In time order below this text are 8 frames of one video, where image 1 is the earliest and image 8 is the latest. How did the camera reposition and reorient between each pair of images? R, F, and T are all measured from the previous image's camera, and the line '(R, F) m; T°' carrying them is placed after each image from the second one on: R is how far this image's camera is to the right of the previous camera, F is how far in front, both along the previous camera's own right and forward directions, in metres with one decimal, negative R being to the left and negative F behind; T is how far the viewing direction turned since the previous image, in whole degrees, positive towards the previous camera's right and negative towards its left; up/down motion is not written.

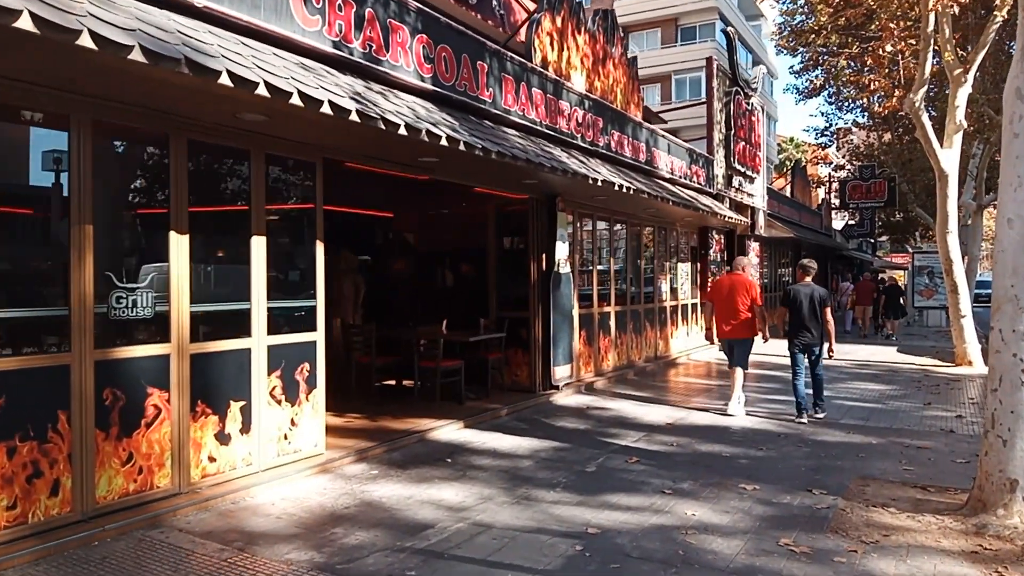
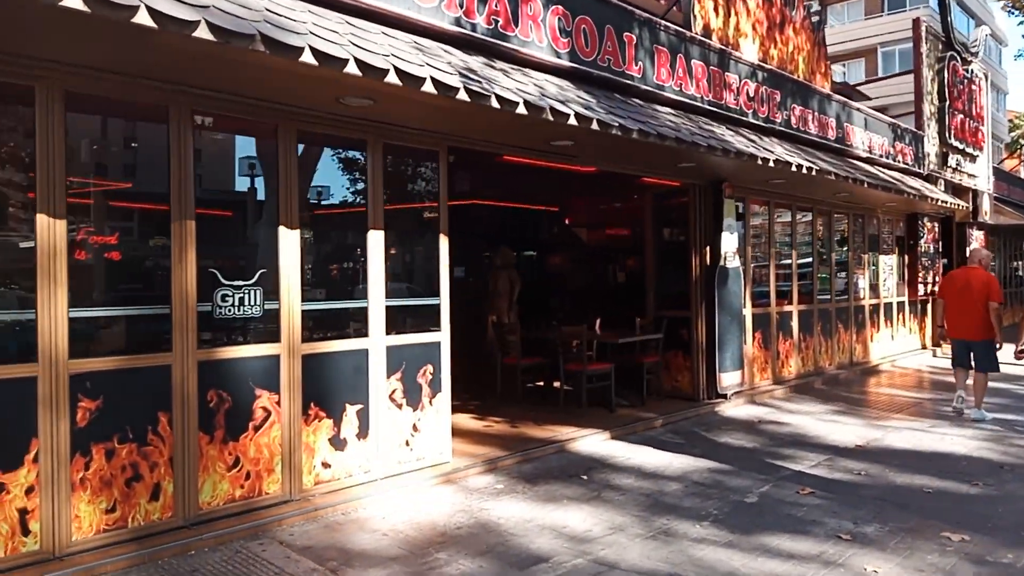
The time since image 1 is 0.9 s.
(+0.3, +0.7) m; -14°
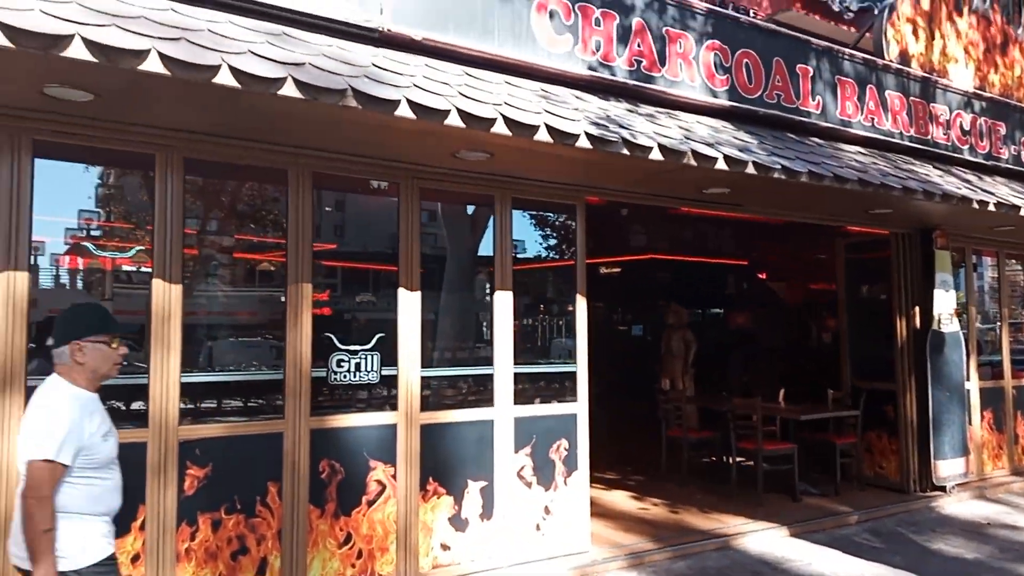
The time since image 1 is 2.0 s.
(+0.4, +0.6) m; -15°
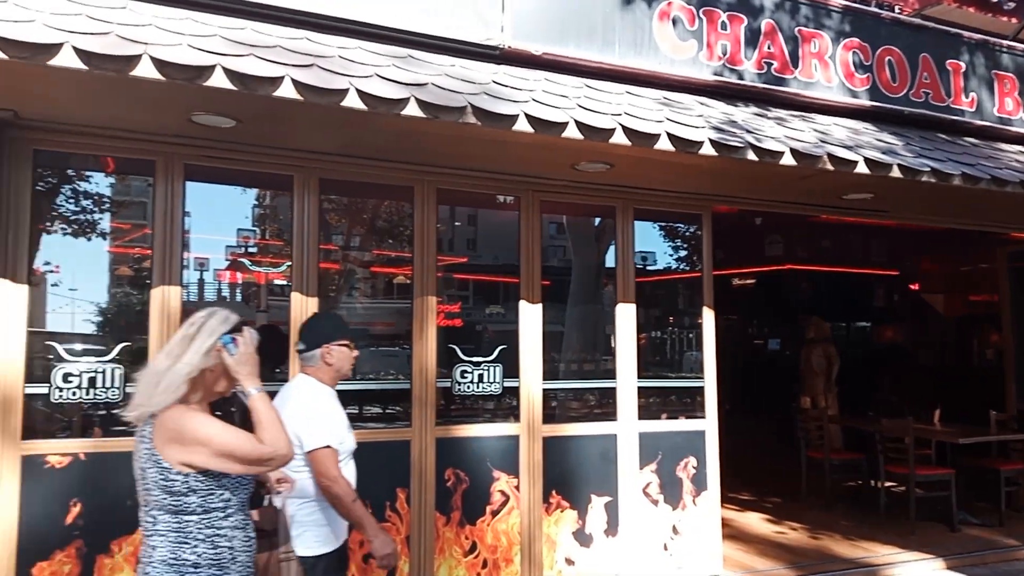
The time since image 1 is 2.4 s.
(+0.1, 0.0) m; -10°
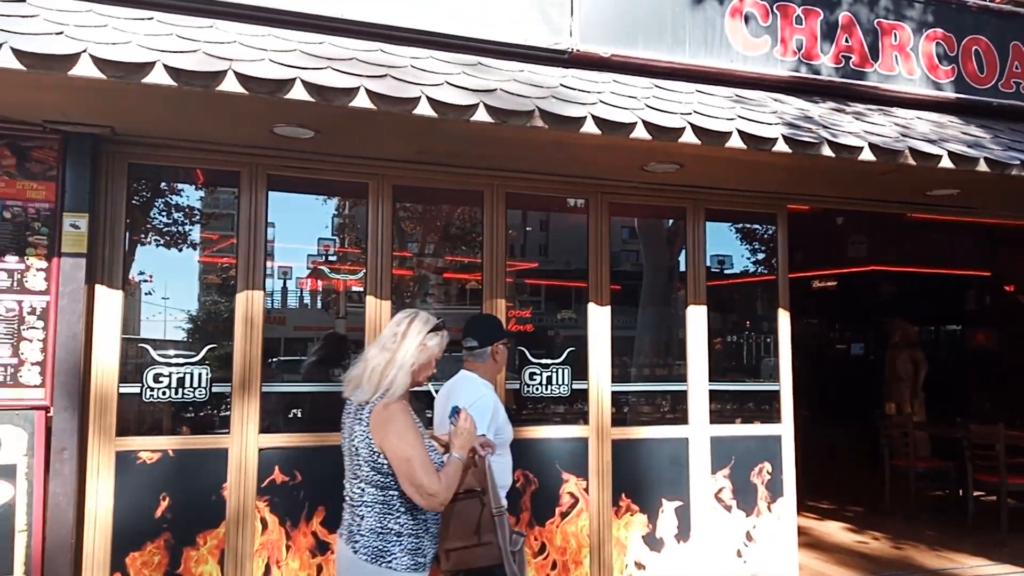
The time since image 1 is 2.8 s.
(0.0, 0.0) m; -5°
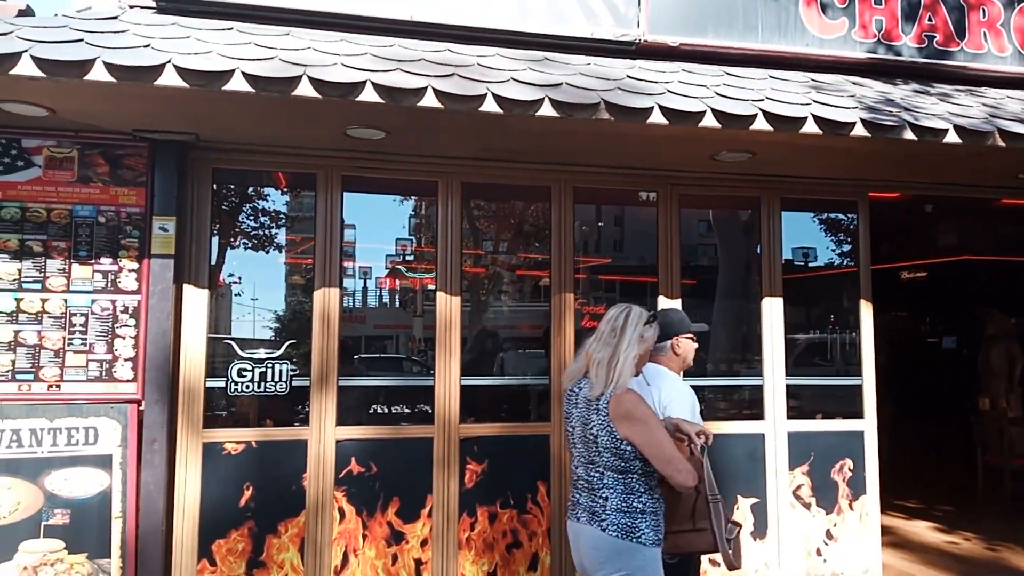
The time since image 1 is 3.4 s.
(0.0, 0.0) m; -6°
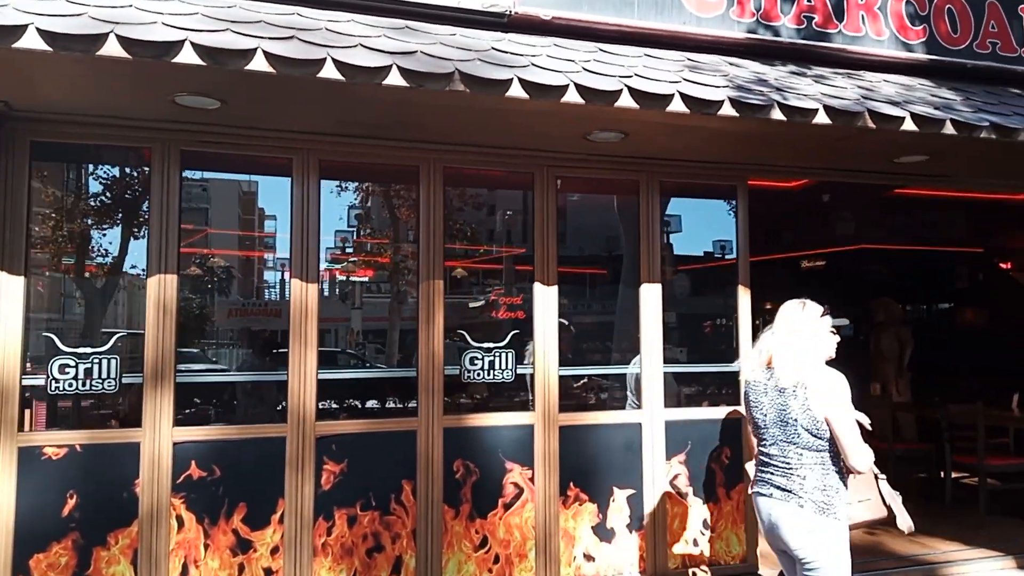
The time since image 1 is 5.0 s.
(+0.3, +0.2) m; +5°
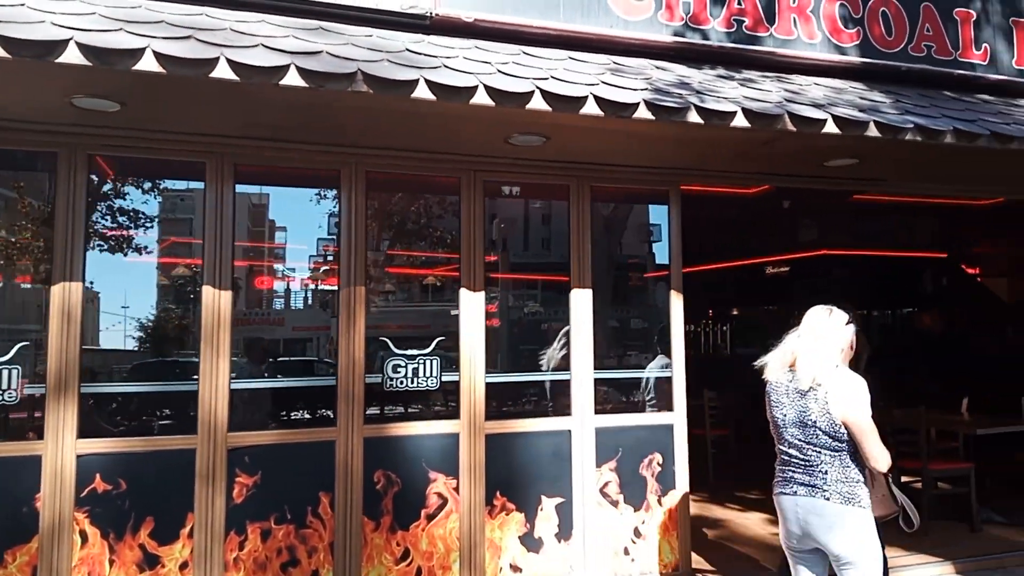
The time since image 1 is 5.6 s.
(+0.3, +0.1) m; +1°
